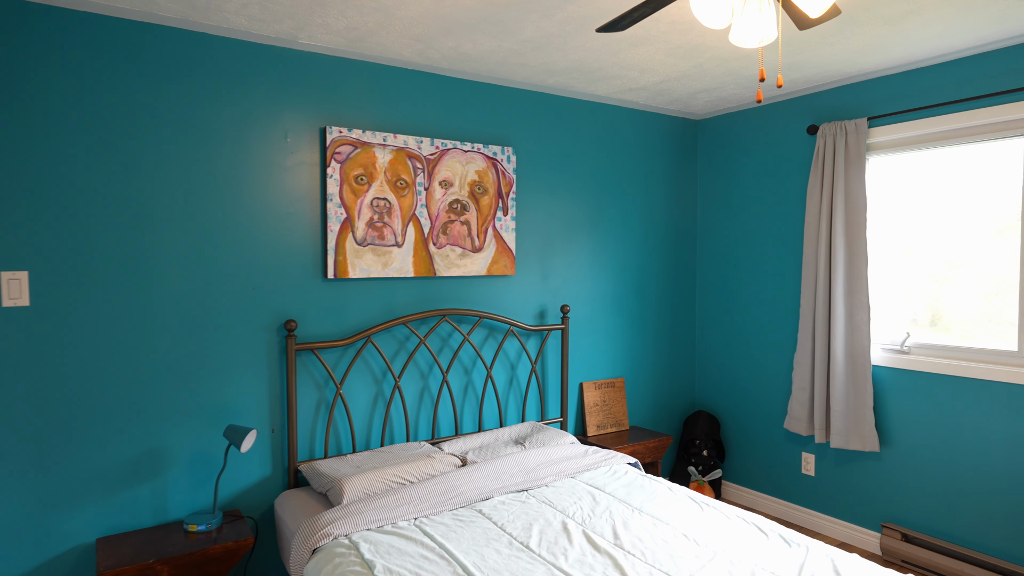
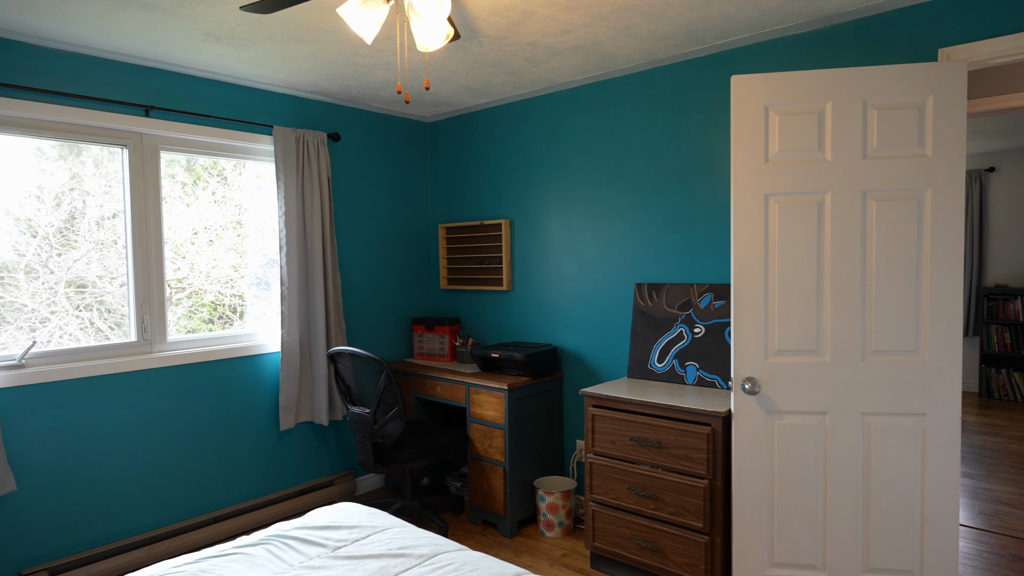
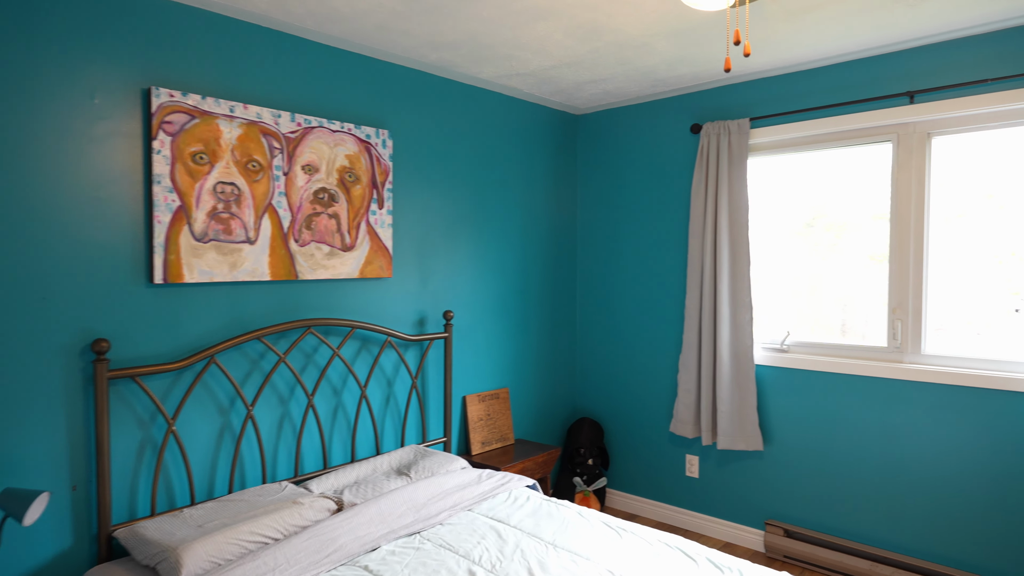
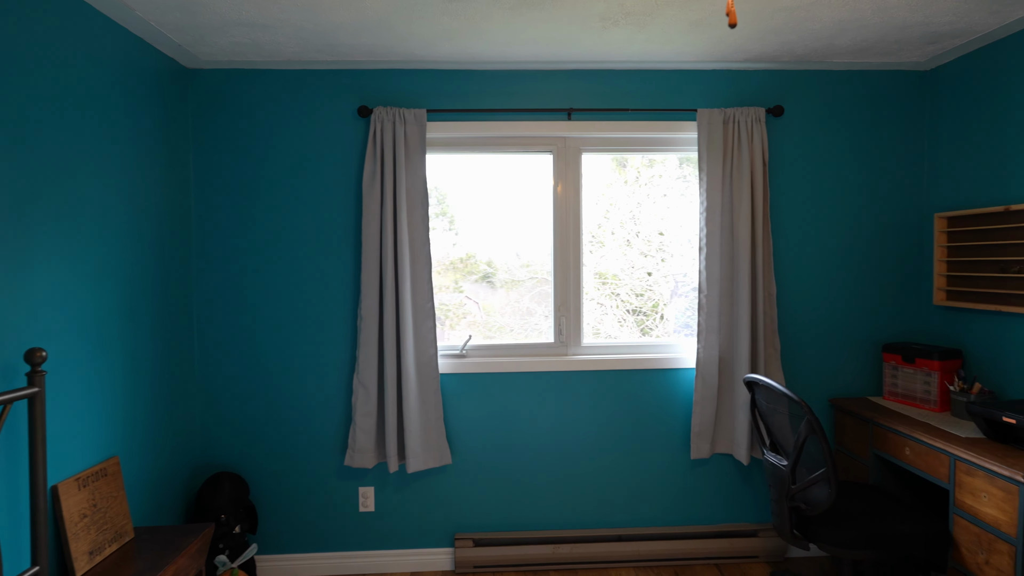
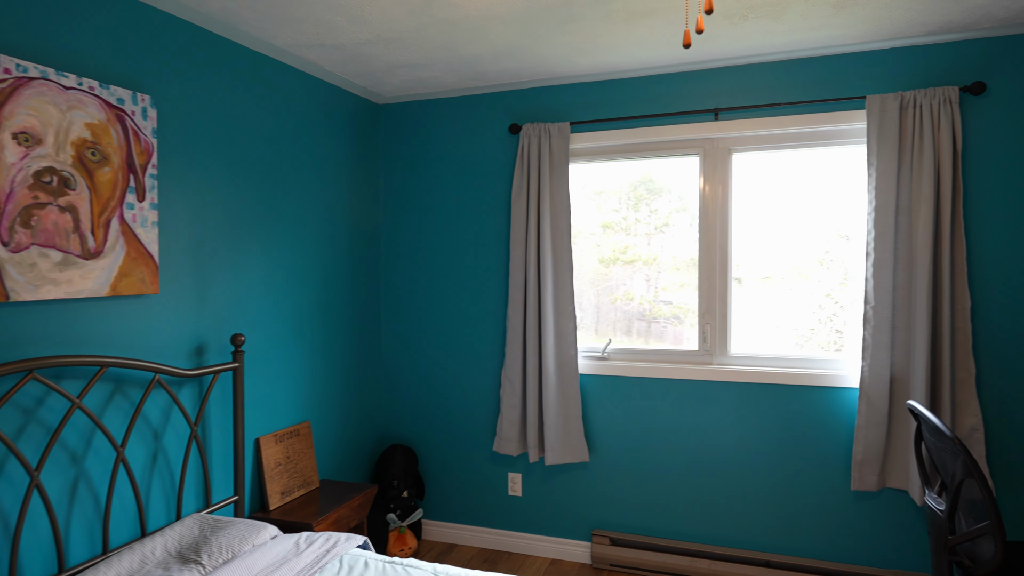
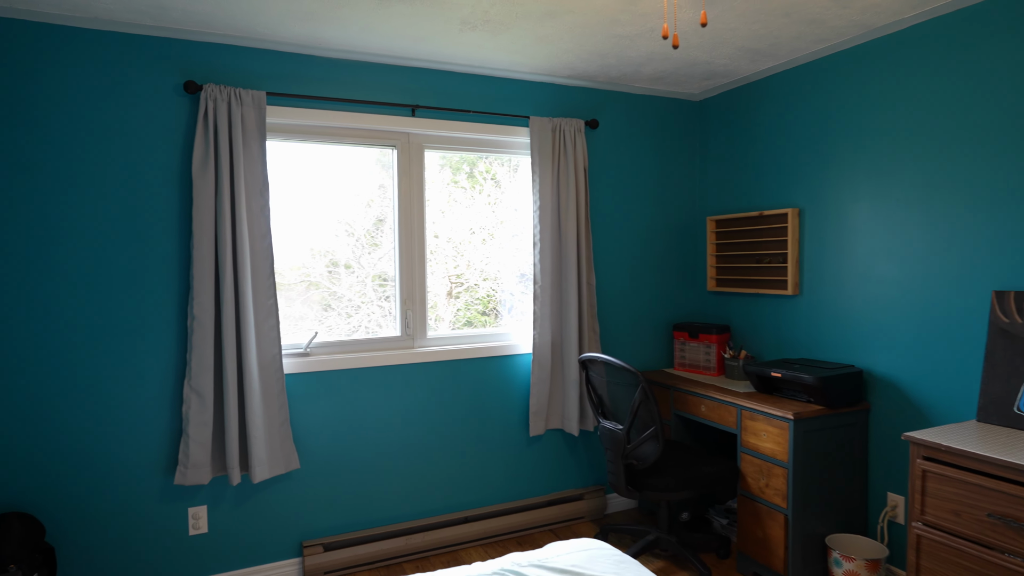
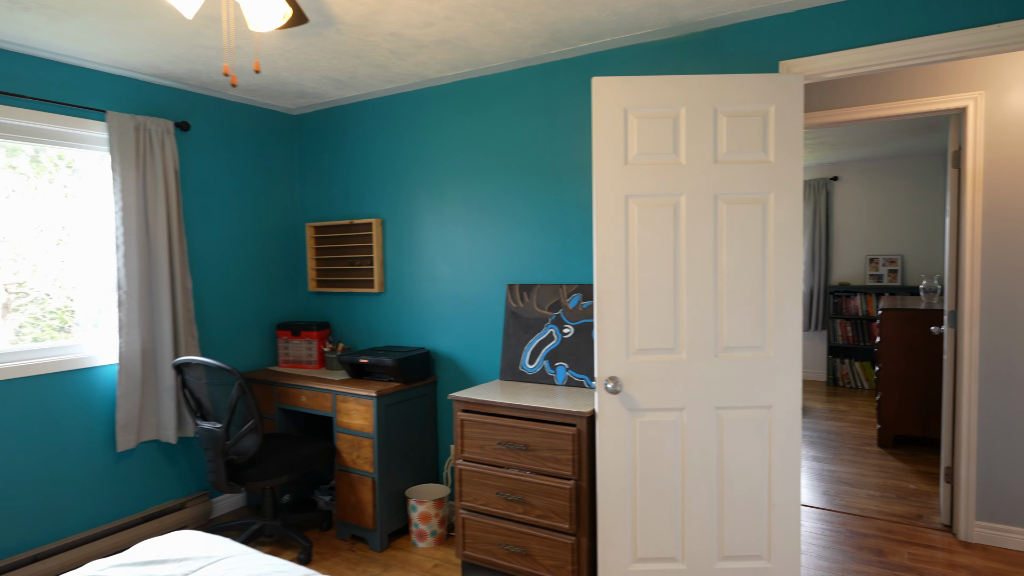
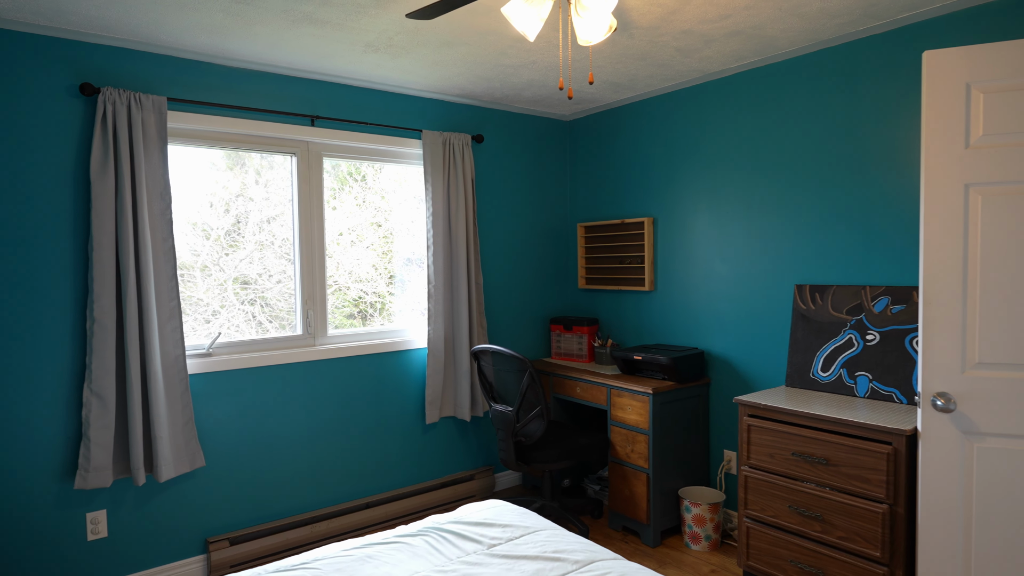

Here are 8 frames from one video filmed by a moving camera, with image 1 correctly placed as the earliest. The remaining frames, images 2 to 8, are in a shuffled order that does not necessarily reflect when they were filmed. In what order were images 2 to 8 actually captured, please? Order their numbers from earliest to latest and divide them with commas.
3, 5, 4, 6, 8, 2, 7
